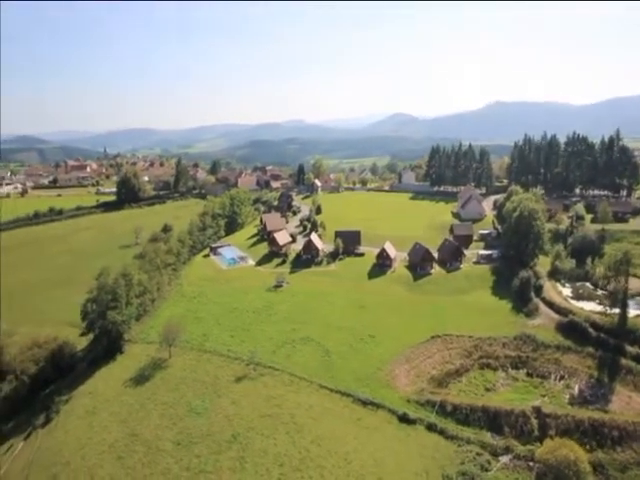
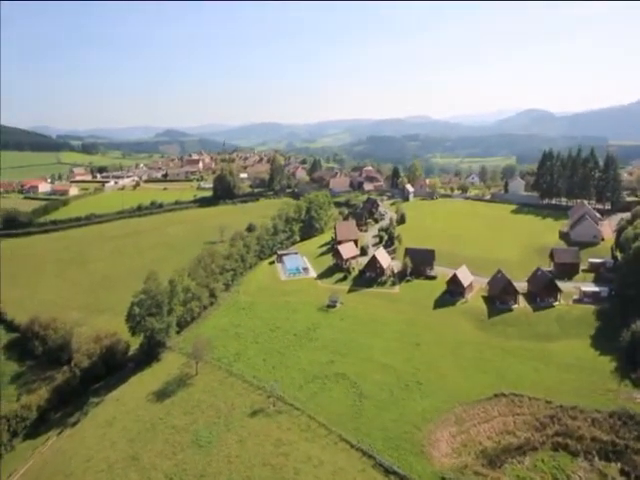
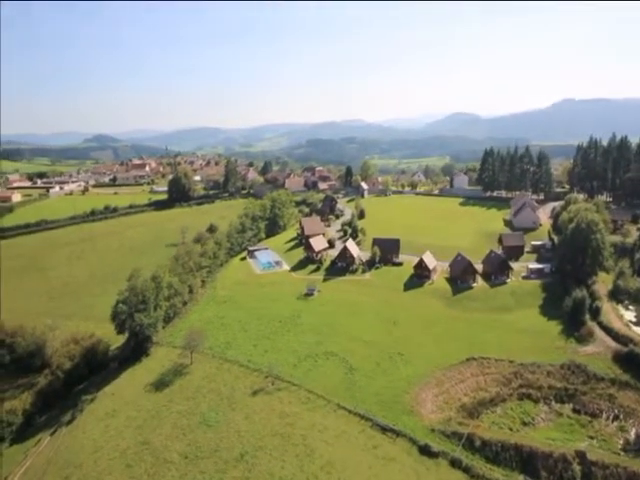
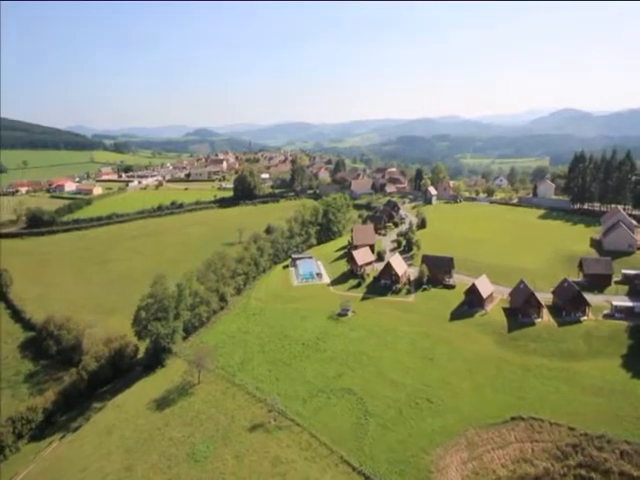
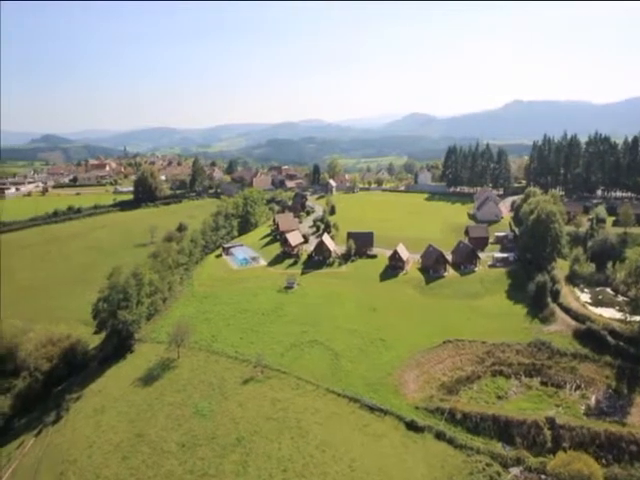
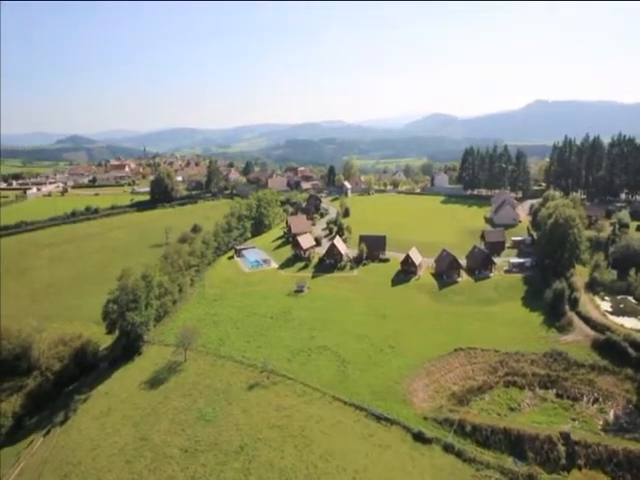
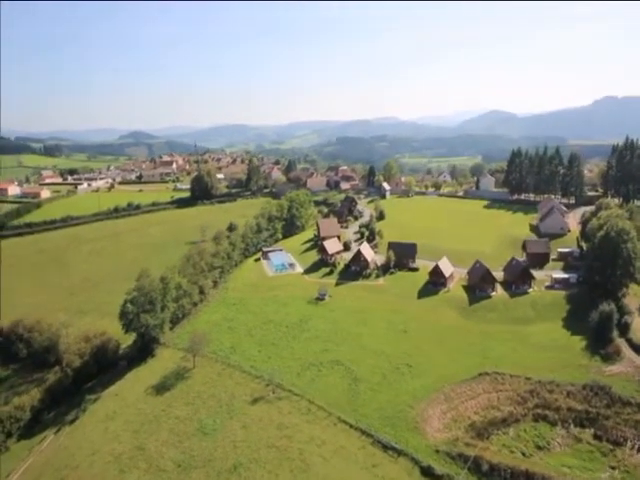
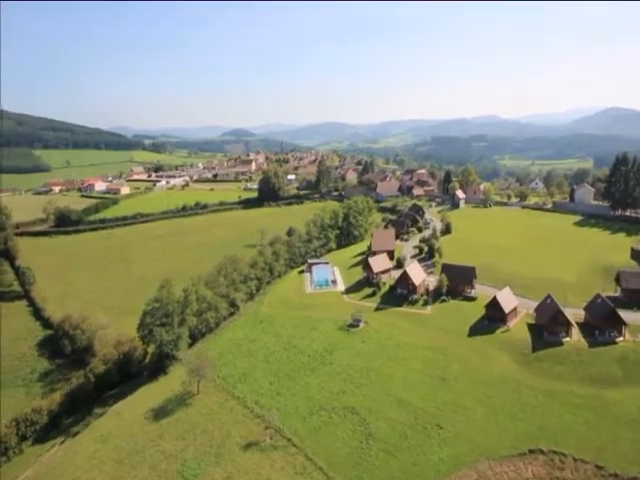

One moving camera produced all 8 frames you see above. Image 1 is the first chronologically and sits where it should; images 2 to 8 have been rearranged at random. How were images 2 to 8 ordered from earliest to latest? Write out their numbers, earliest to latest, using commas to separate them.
5, 6, 3, 7, 2, 4, 8
